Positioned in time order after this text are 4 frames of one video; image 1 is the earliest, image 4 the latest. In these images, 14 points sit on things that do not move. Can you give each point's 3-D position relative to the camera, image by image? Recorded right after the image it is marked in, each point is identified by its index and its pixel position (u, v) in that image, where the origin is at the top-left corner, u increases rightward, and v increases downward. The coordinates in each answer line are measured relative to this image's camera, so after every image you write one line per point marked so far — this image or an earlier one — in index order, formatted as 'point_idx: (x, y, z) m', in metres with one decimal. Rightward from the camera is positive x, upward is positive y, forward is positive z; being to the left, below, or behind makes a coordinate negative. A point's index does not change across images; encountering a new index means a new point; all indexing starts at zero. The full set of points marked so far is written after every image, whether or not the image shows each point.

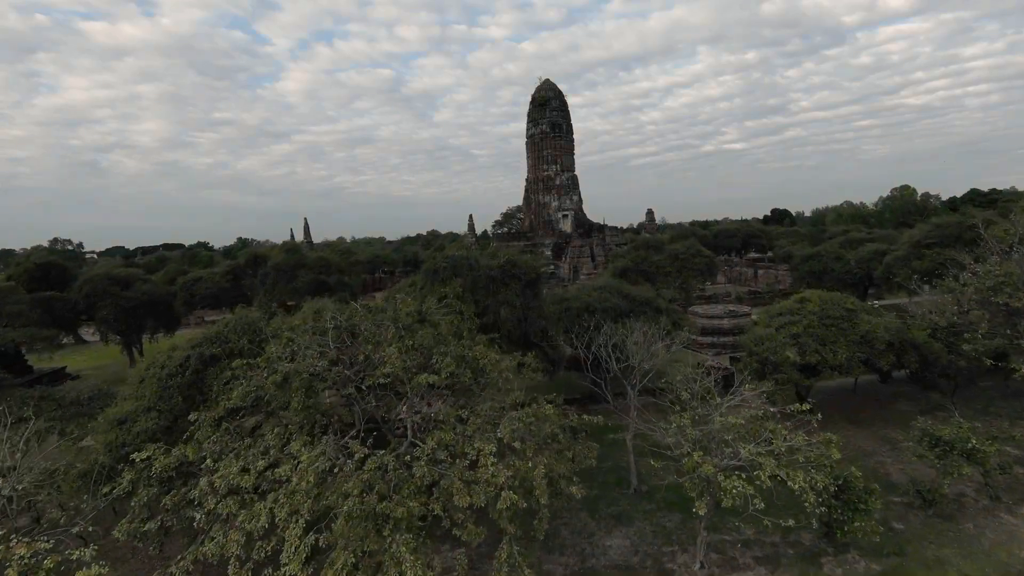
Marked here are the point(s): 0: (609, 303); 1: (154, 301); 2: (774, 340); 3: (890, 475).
0: (+2.3, -0.4, +14.7) m
1: (-11.3, -0.4, +19.1) m
2: (+5.1, -1.0, +11.8) m
3: (+6.1, -3.0, +9.9) m
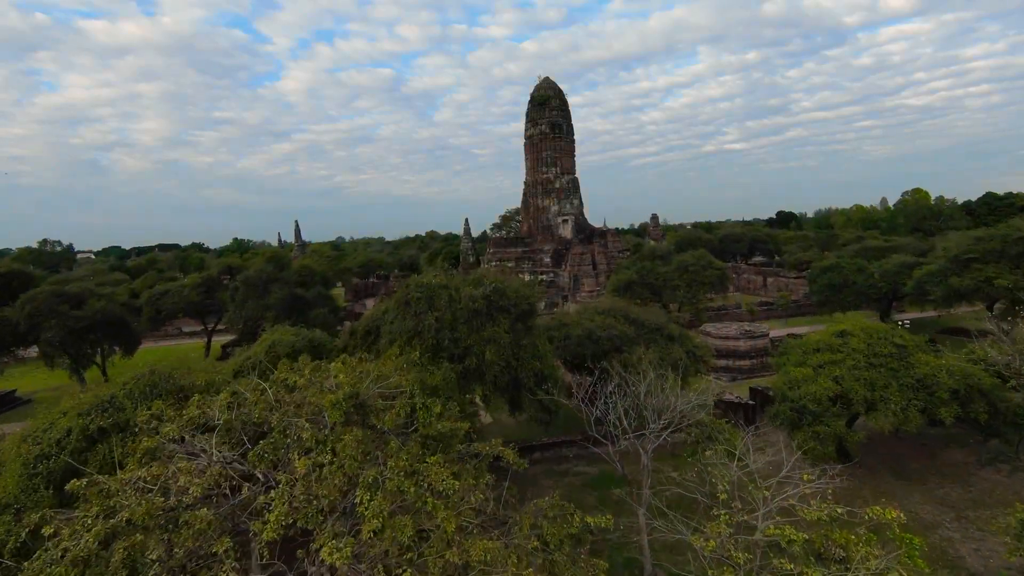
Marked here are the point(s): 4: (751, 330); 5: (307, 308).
0: (+2.1, -0.9, +12.8) m
1: (-11.5, -0.9, +17.2) m
2: (+4.9, -1.5, +10.0) m
3: (+5.9, -3.6, +8.0) m
4: (+7.2, -1.3, +18.4) m
5: (-6.6, -0.7, +19.5) m
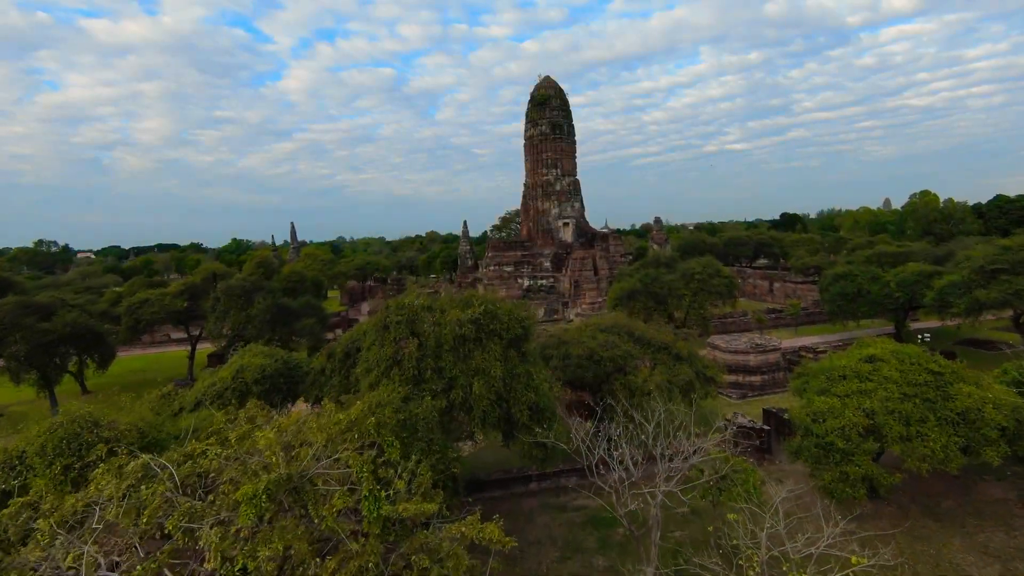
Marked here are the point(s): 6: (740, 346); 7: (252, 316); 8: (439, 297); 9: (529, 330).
0: (+2.0, -1.2, +11.8) m
1: (-11.6, -1.2, +16.2) m
2: (+4.8, -1.8, +8.9) m
3: (+5.8, -3.9, +7.0) m
4: (+7.1, -1.6, +17.4) m
5: (-6.6, -1.0, +18.5) m
6: (+6.4, -1.6, +17.2) m
7: (-7.5, -0.8, +17.6) m
8: (-1.1, -0.1, +9.4) m
9: (+0.2, -0.6, +8.9) m
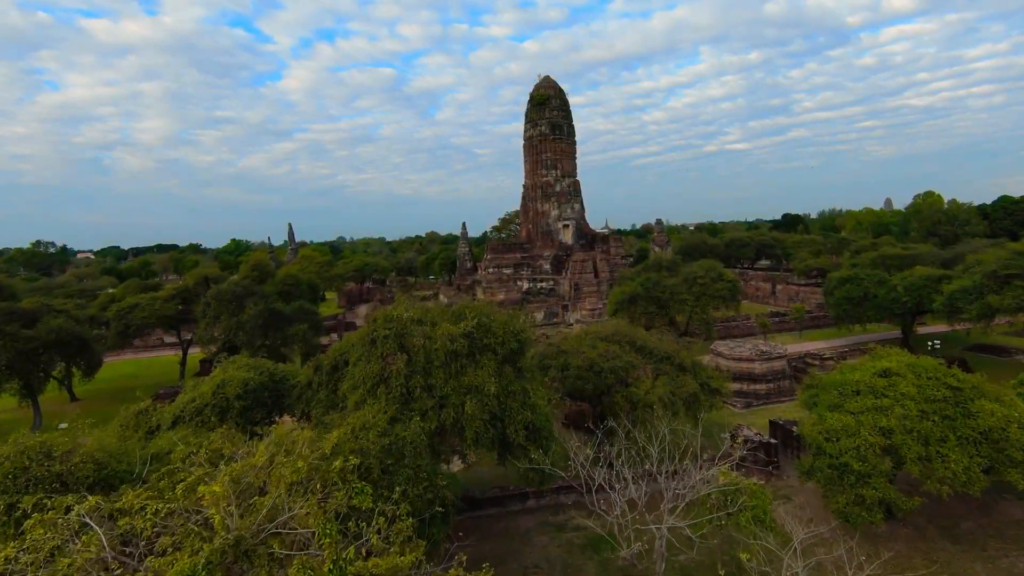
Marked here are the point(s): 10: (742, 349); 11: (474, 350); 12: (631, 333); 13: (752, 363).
0: (+2.0, -1.4, +11.3) m
1: (-11.6, -1.3, +15.7) m
2: (+4.7, -2.0, +8.5) m
3: (+5.8, -4.0, +6.5) m
4: (+7.1, -1.7, +16.9) m
5: (-6.7, -1.1, +18.1) m
6: (+6.4, -1.8, +16.7) m
7: (-7.5, -1.0, +17.1) m
8: (-1.2, -0.3, +8.9) m
9: (+0.2, -0.8, +8.5) m
10: (+6.5, -1.7, +17.1) m
11: (-0.5, -0.8, +7.9) m
12: (+2.5, -0.9, +12.8) m
13: (+6.5, -2.0, +16.5) m
